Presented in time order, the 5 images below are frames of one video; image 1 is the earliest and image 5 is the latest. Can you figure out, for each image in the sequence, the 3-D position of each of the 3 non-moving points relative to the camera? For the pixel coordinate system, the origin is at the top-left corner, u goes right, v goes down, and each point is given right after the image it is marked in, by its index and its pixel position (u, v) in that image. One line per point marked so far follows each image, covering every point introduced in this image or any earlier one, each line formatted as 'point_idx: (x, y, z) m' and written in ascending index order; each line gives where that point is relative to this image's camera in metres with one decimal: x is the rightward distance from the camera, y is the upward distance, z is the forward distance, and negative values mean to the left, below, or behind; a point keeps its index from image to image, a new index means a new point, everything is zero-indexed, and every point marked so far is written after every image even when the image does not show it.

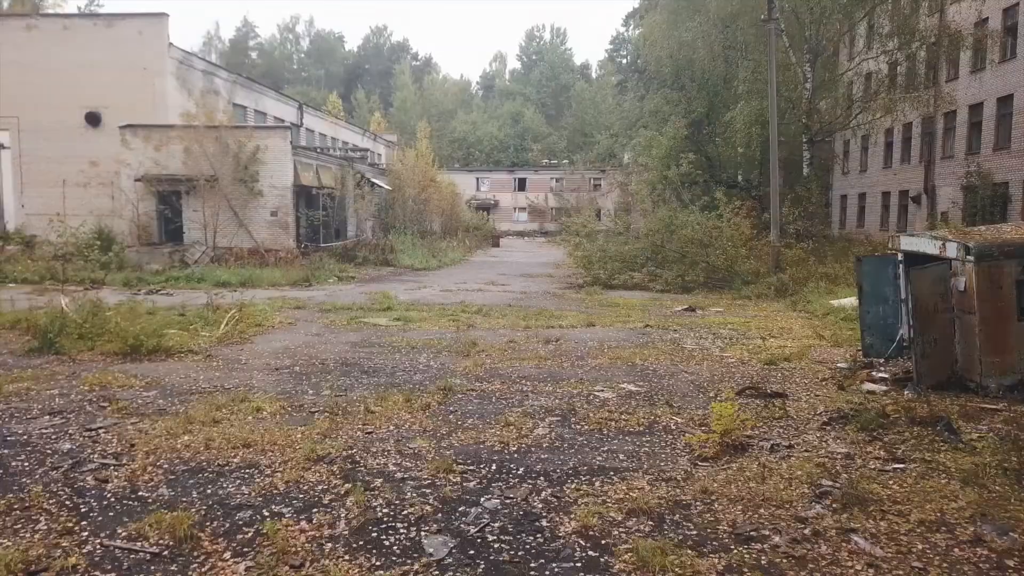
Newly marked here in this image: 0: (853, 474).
0: (+1.7, -0.9, +4.1) m
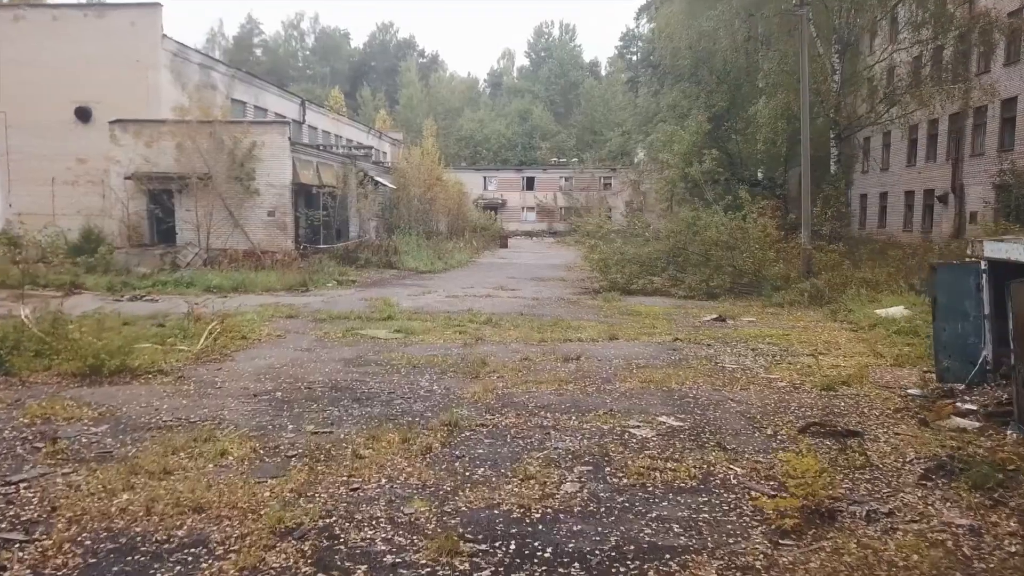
0: (+1.8, -1.0, +3.1) m
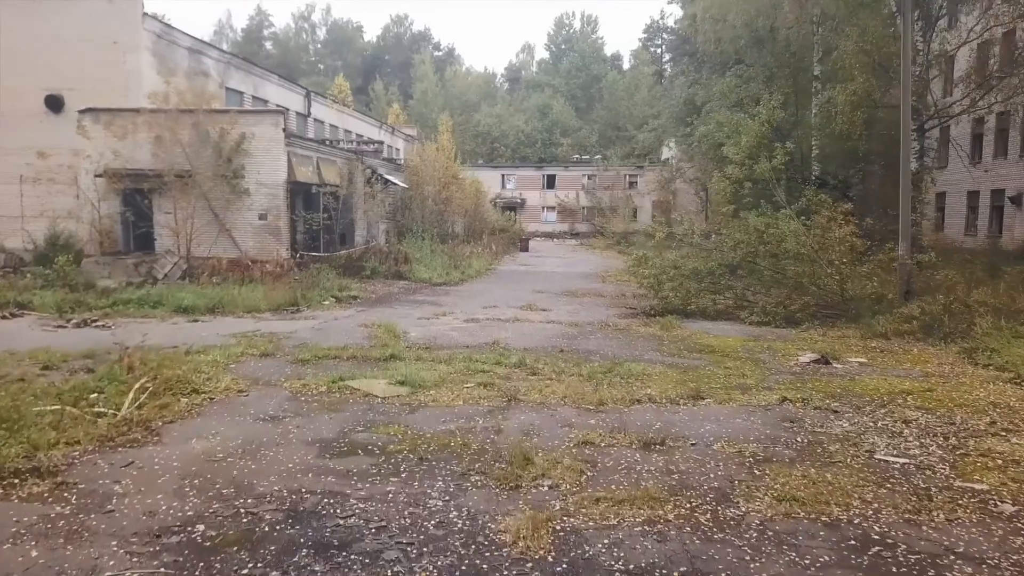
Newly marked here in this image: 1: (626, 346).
0: (+2.0, -1.3, +0.7) m
1: (+1.2, -0.6, +9.0) m
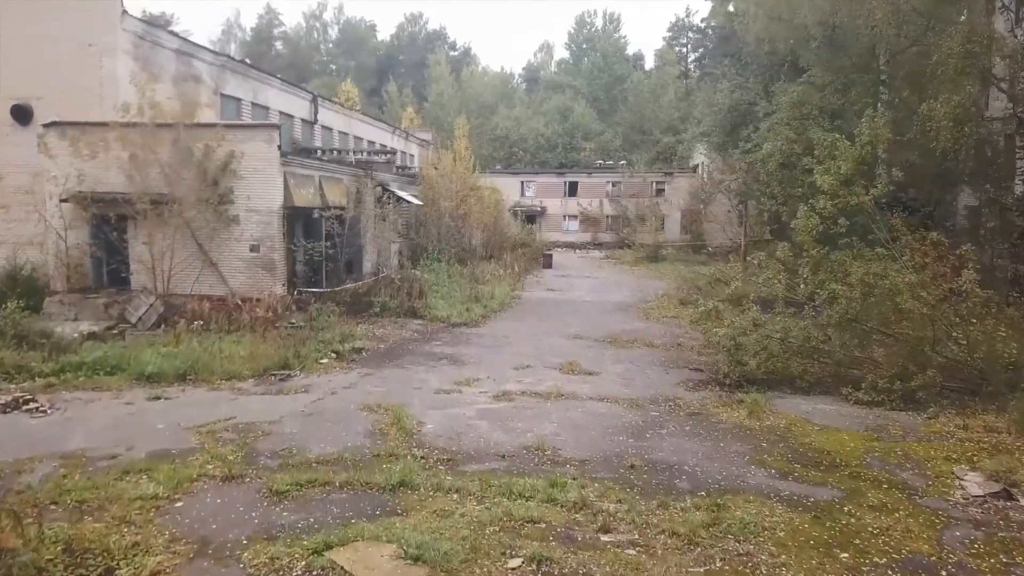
0: (+2.3, -2.1, -1.6) m
1: (+1.6, -1.3, +6.7) m
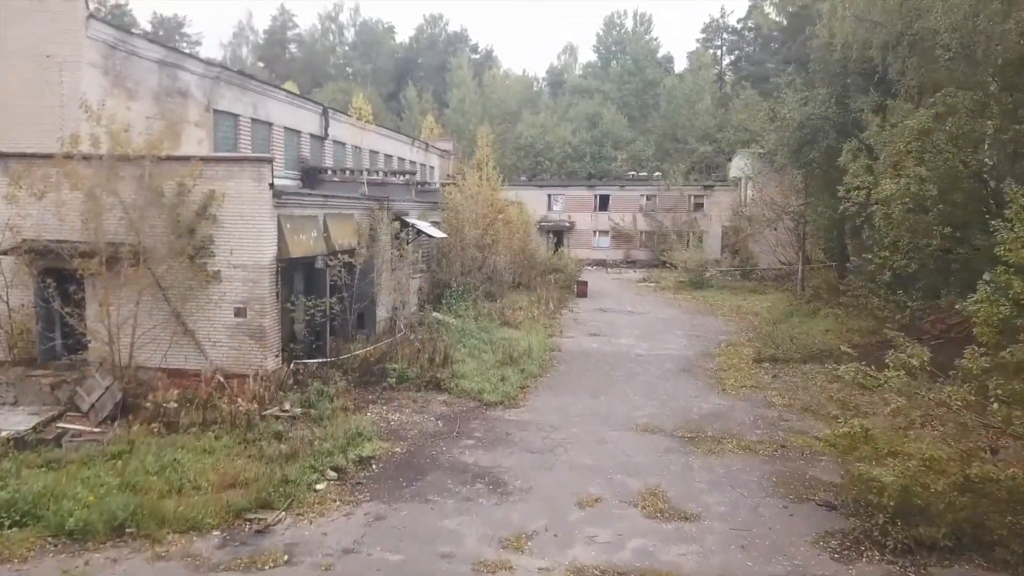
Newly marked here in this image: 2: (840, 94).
0: (+2.6, -3.0, -4.5) m
1: (+2.1, -2.3, +3.9) m
2: (+7.3, +4.3, +18.7) m
